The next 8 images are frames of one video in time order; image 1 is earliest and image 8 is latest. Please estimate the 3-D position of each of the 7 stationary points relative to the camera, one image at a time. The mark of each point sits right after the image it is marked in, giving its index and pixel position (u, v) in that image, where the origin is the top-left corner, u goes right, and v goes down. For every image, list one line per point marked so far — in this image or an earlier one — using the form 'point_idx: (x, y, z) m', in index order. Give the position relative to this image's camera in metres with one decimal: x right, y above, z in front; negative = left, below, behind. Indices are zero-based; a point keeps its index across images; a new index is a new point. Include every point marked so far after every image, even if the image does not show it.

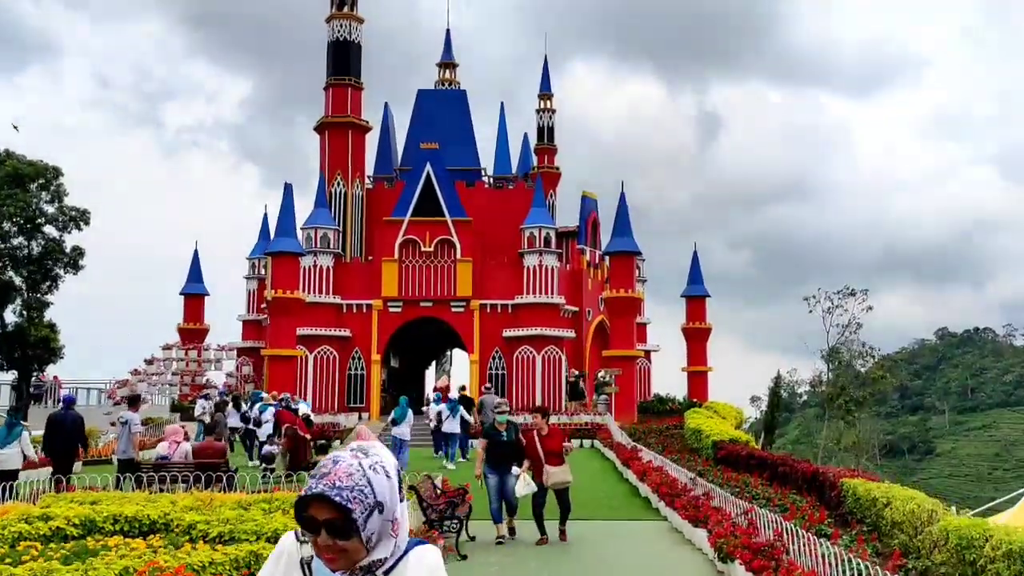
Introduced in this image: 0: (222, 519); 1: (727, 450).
0: (-3.0, -2.5, +9.4) m
1: (+4.6, -3.5, +19.1) m
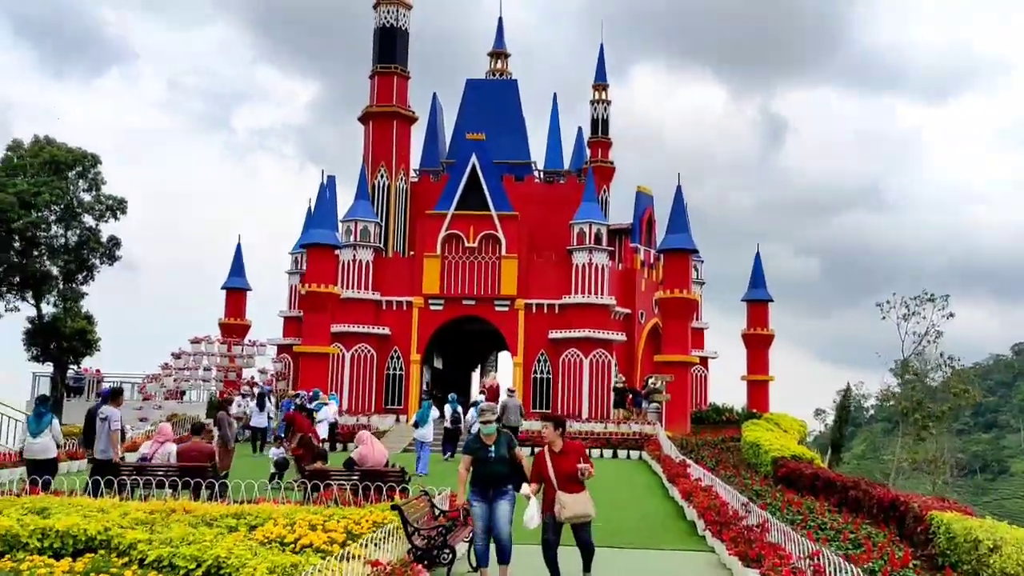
0: (-3.0, -2.2, +7.8) m
1: (+5.3, -3.4, +16.9) m
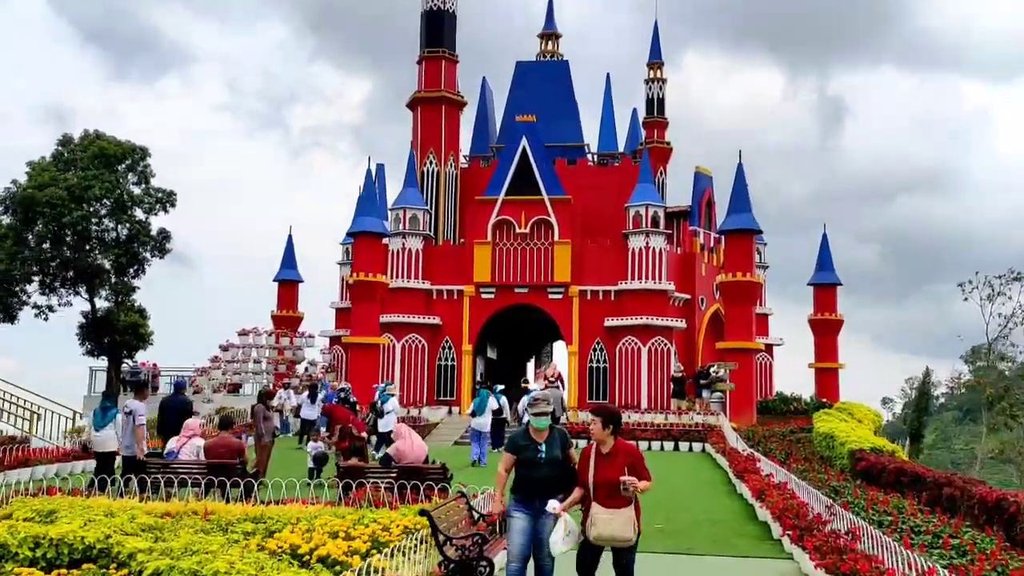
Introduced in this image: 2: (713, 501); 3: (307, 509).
0: (-2.6, -2.0, +6.9) m
1: (+6.2, -3.0, +15.5) m
2: (+3.1, -3.3, +13.7) m
3: (-2.1, -2.3, +9.1) m
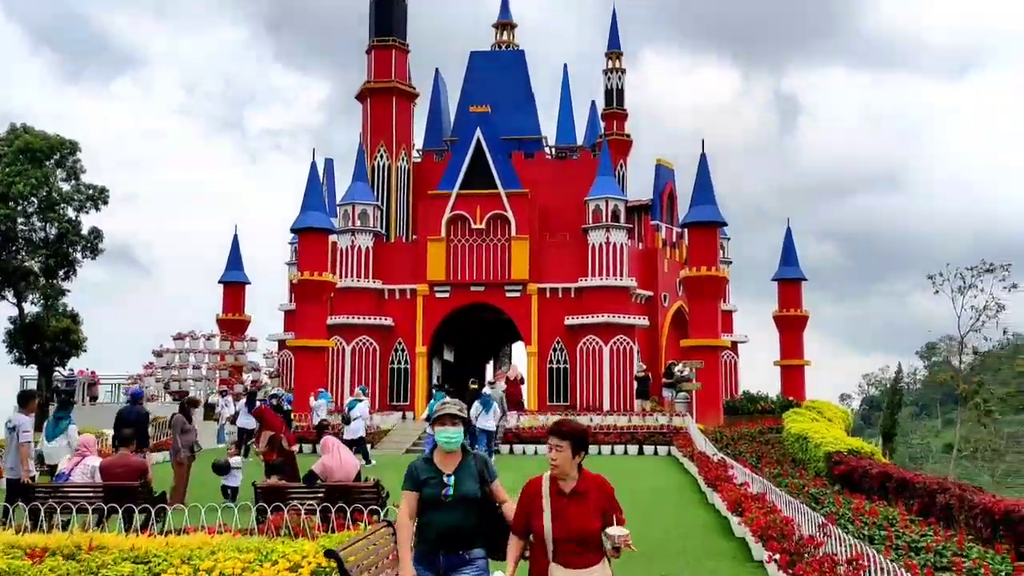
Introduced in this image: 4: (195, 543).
0: (-3.1, -2.0, +5.4) m
1: (+5.5, -2.9, +14.4) m
2: (+2.4, -3.2, +12.5) m
3: (-2.6, -2.2, +7.7) m
4: (-2.8, -2.2, +7.7) m
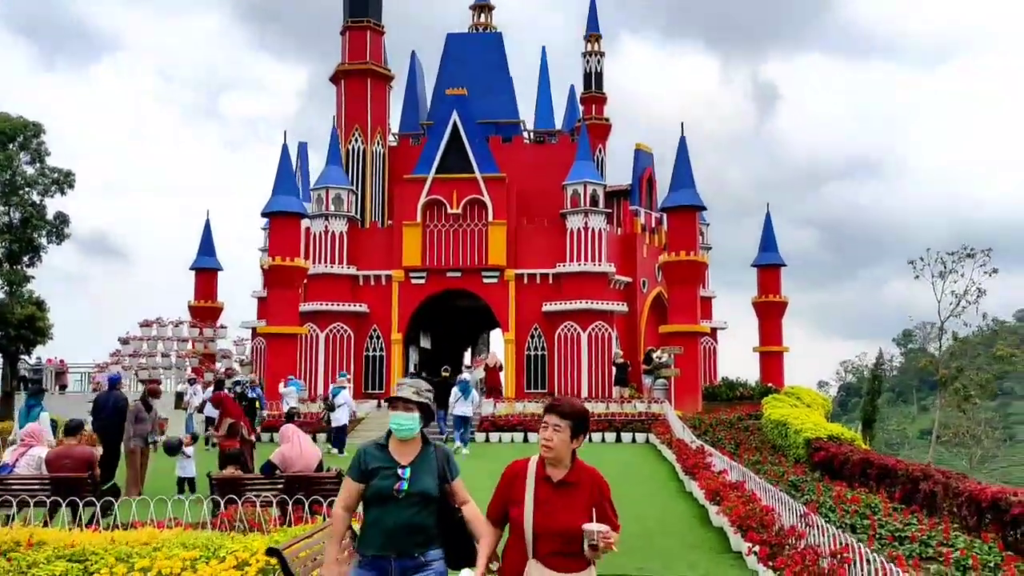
0: (-3.3, -1.8, +4.9) m
1: (+5.0, -2.6, +14.1) m
2: (+2.0, -2.9, +12.2) m
3: (-2.9, -2.0, +7.2) m
4: (-3.0, -2.0, +7.3) m
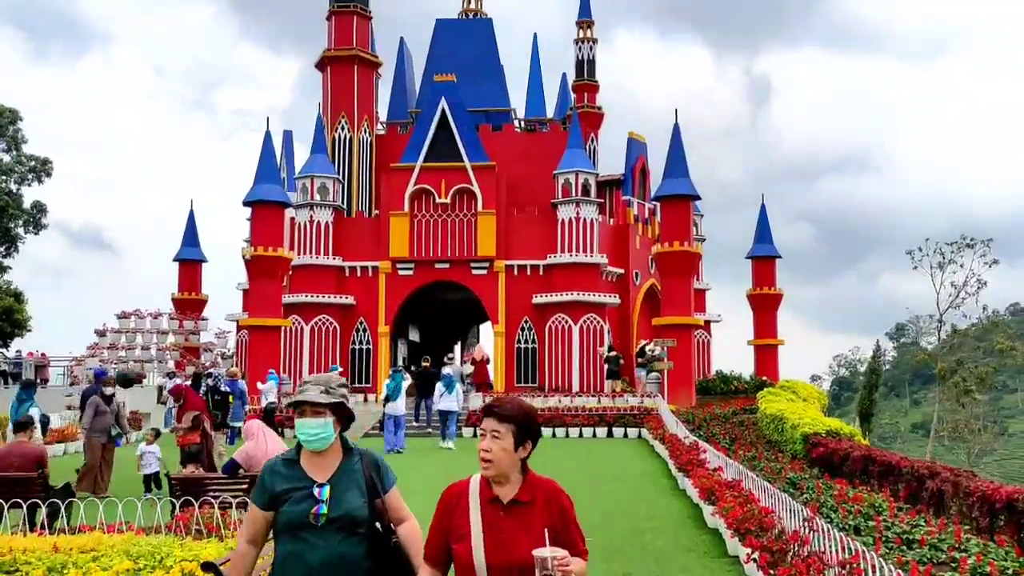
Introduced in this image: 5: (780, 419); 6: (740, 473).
0: (-3.5, -1.7, +4.3) m
1: (+4.8, -2.4, +13.5) m
2: (+1.8, -2.8, +11.5) m
3: (-3.0, -1.9, +6.5) m
4: (-3.2, -1.9, +6.6) m
5: (+5.1, -2.5, +16.9) m
6: (+2.7, -2.2, +10.6) m
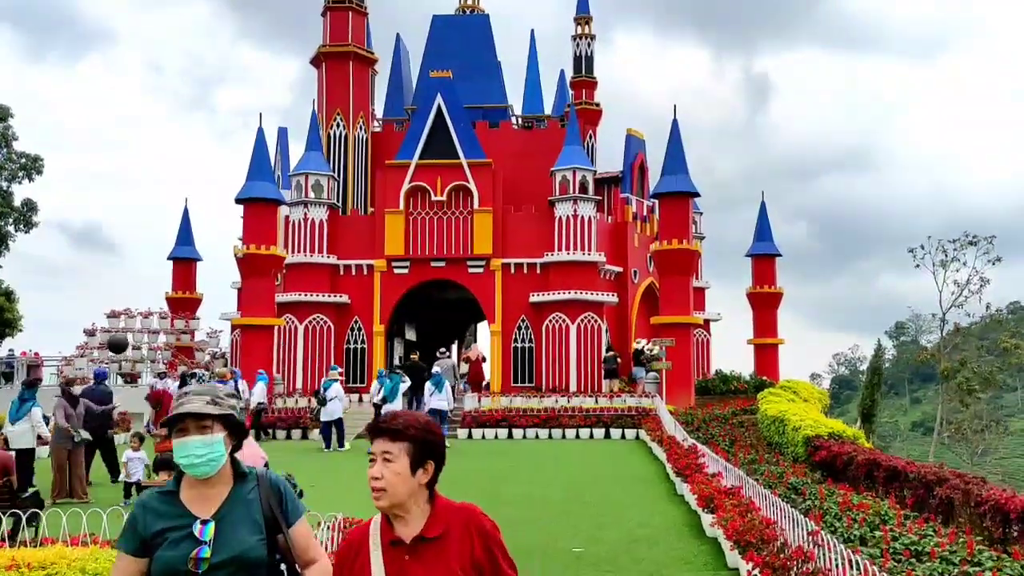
0: (-3.5, -1.7, +3.9) m
1: (+4.7, -2.4, +13.2) m
2: (+1.7, -2.8, +11.2) m
3: (-3.1, -1.9, +6.2) m
4: (-3.3, -1.9, +6.2) m
5: (+5.0, -2.5, +16.5) m
6: (+2.6, -2.2, +10.3) m
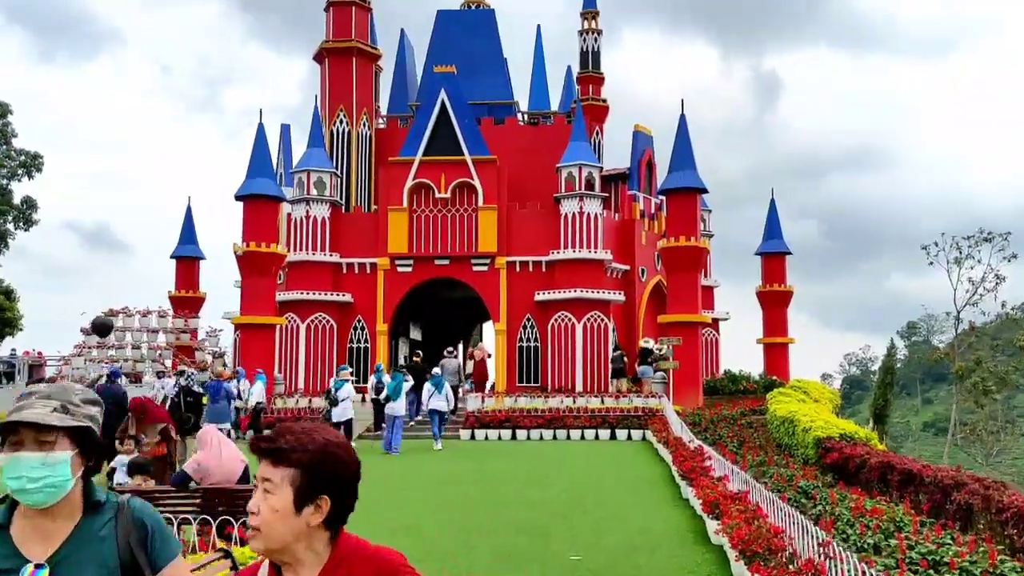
0: (-3.7, -1.6, +3.5) m
1: (+4.7, -2.4, +12.7) m
2: (+1.7, -2.7, +10.7) m
3: (-3.2, -1.8, +5.8) m
4: (-3.4, -1.8, +5.8) m
5: (+5.0, -2.4, +16.0) m
6: (+2.6, -2.1, +9.8) m
